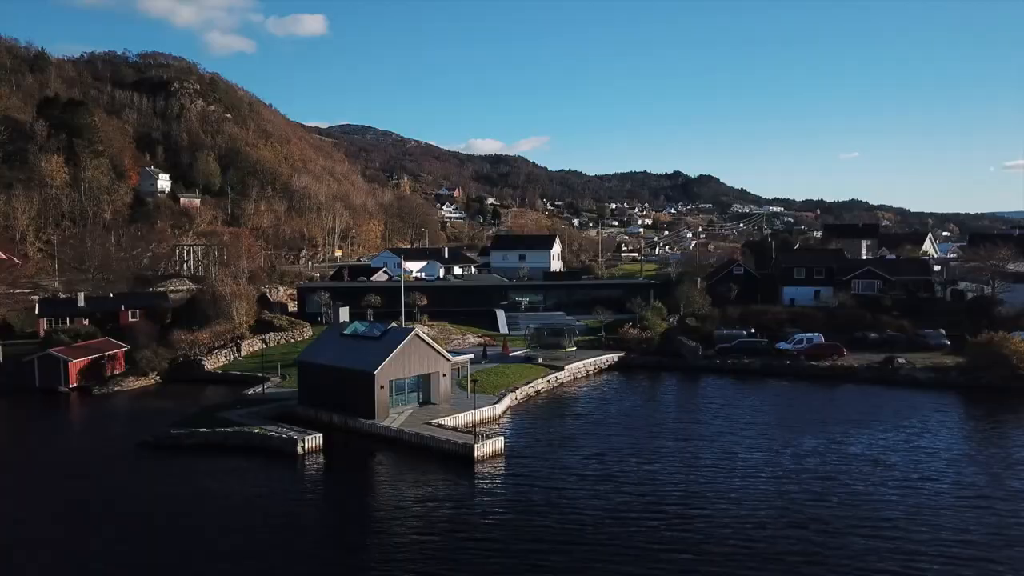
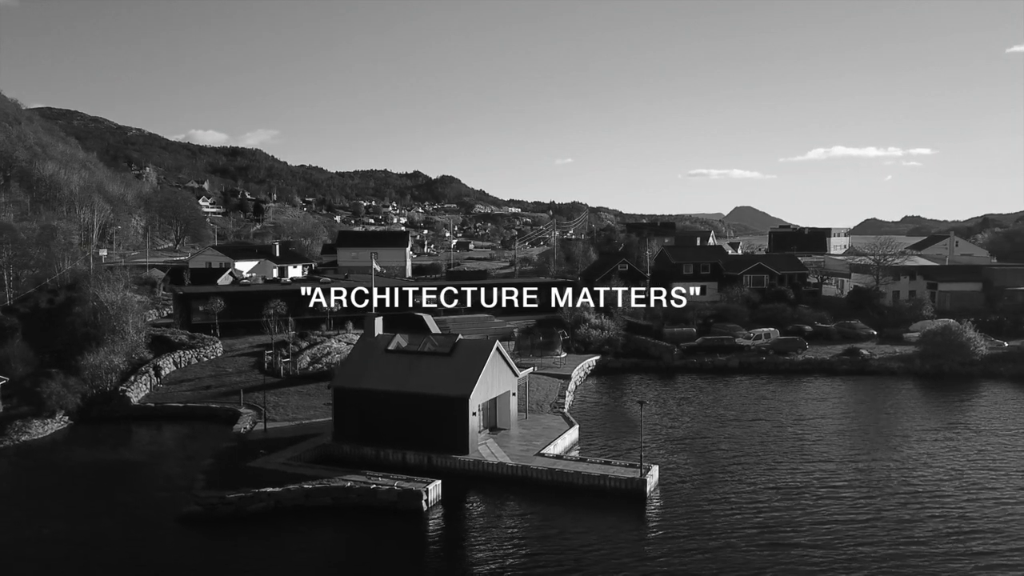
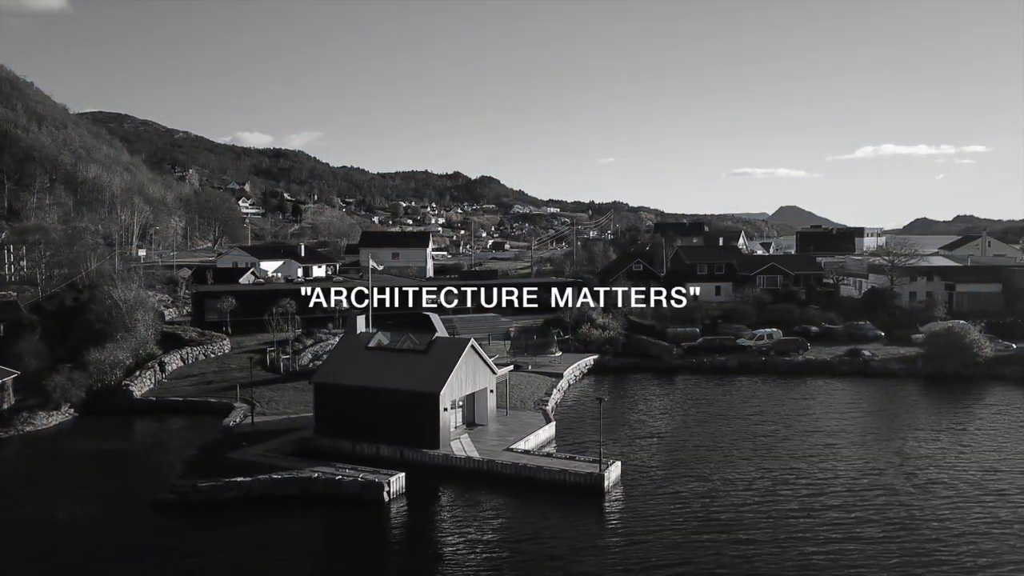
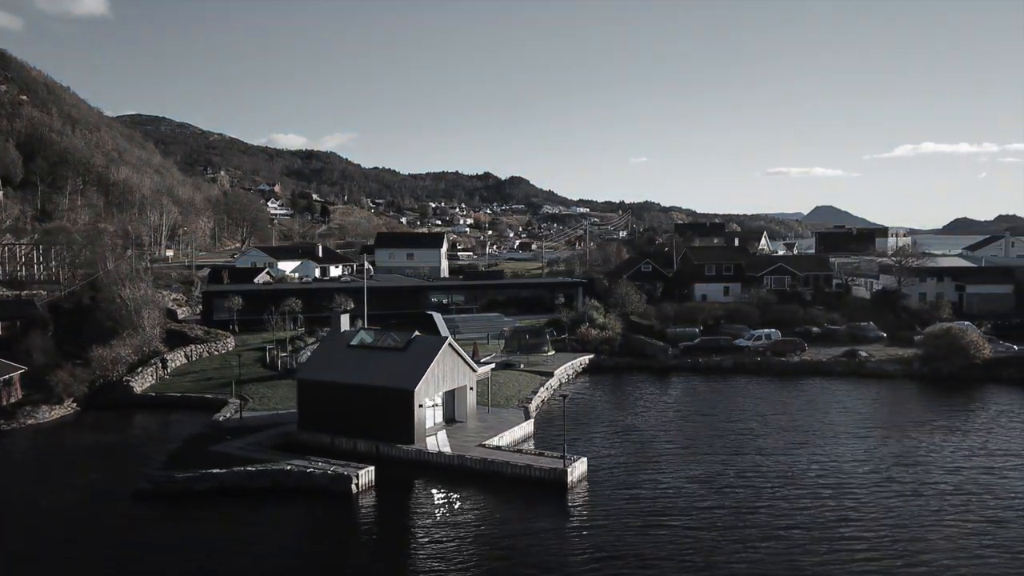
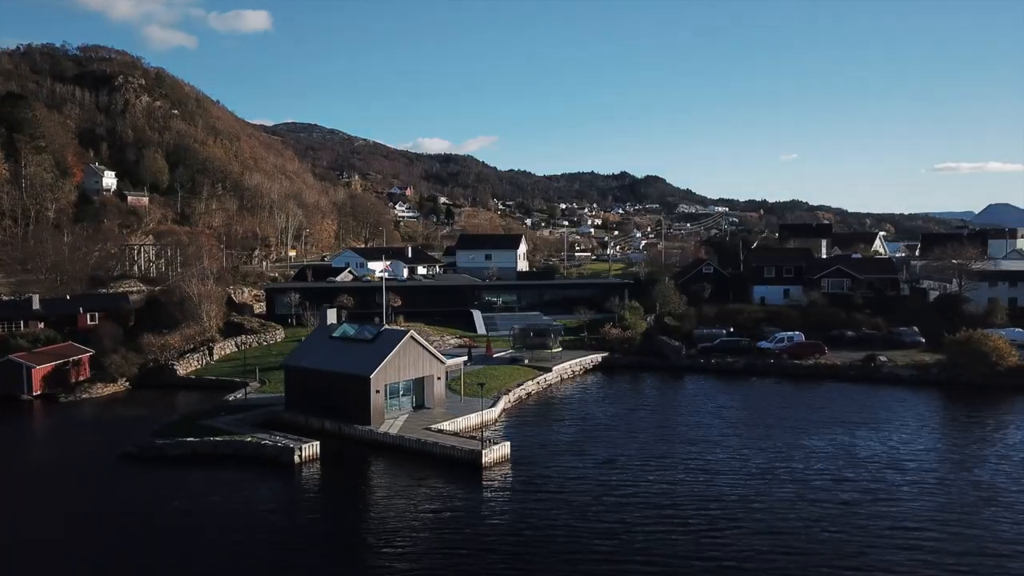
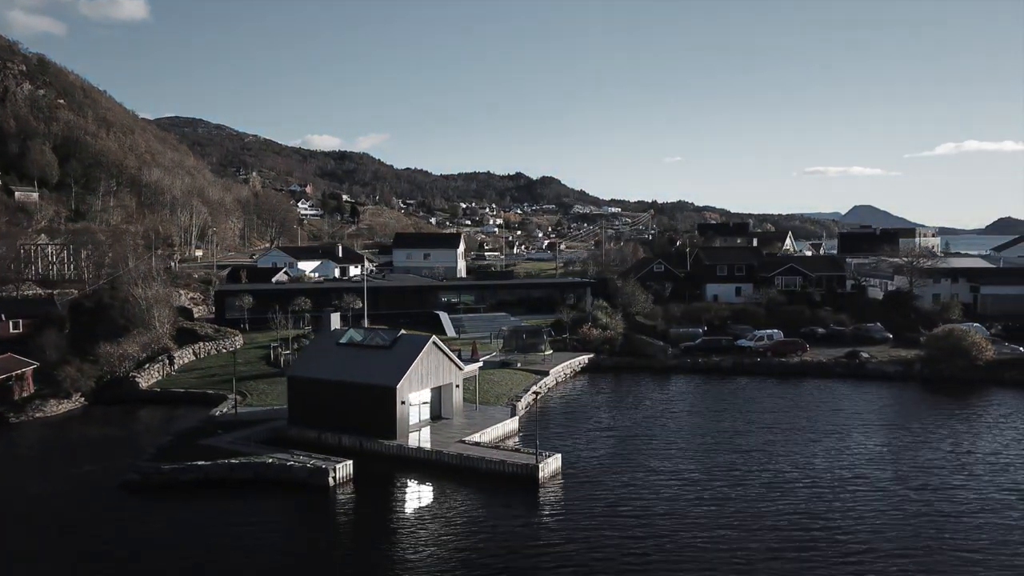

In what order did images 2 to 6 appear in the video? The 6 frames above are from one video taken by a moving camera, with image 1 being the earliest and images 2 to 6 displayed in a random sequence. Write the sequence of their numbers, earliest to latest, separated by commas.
5, 6, 4, 3, 2
